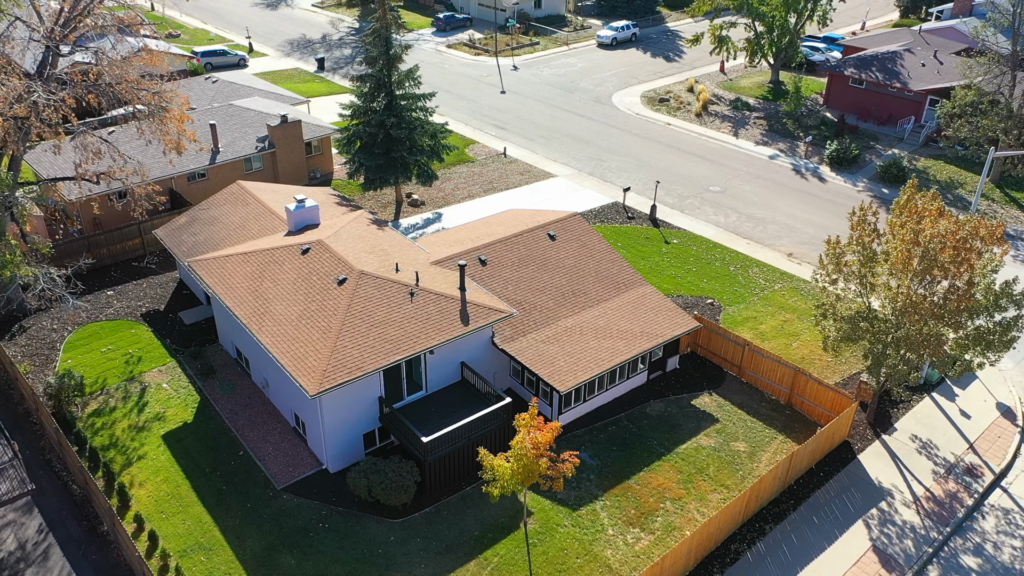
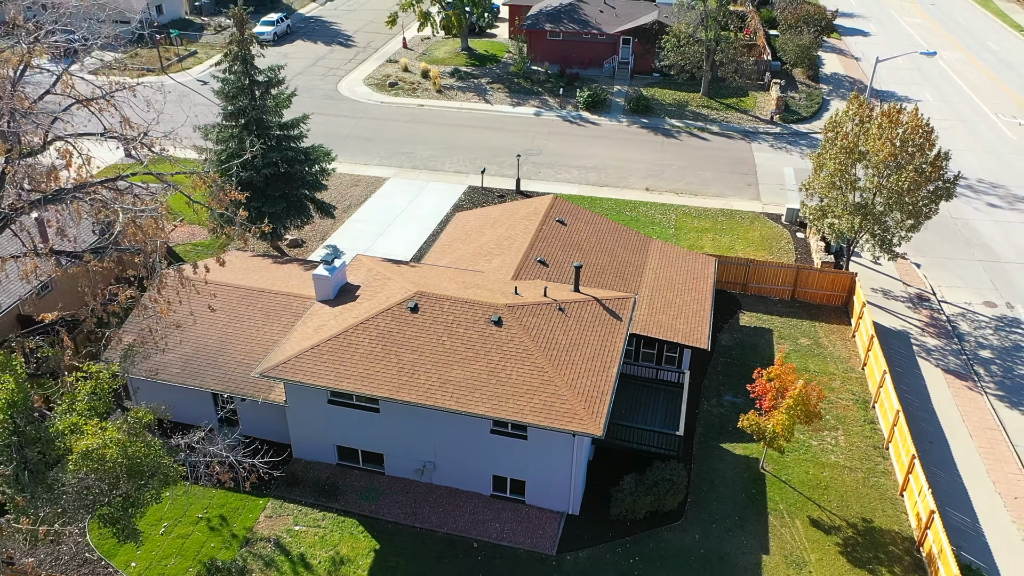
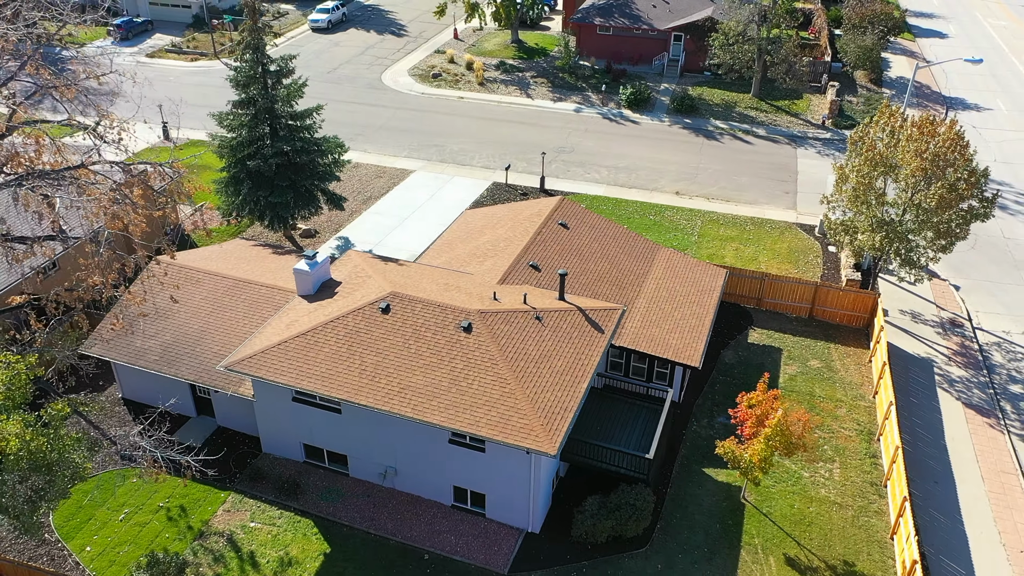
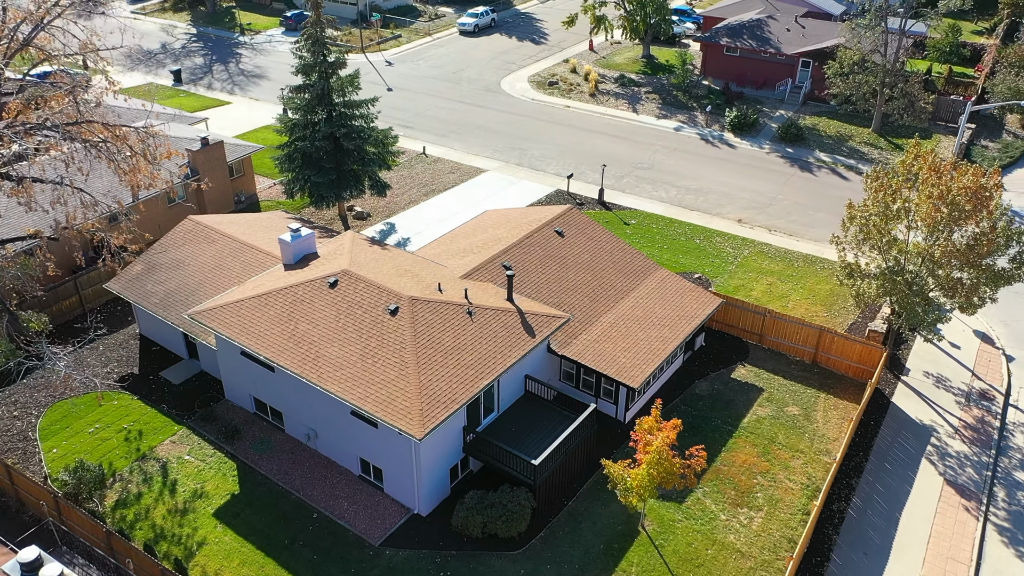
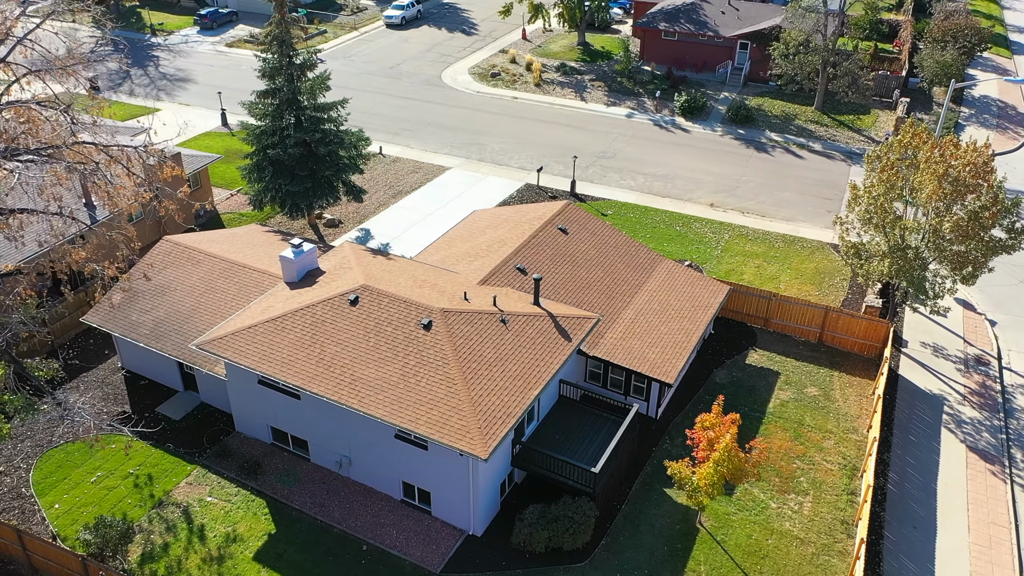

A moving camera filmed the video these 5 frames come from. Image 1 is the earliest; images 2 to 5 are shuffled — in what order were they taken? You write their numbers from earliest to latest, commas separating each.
4, 5, 3, 2
